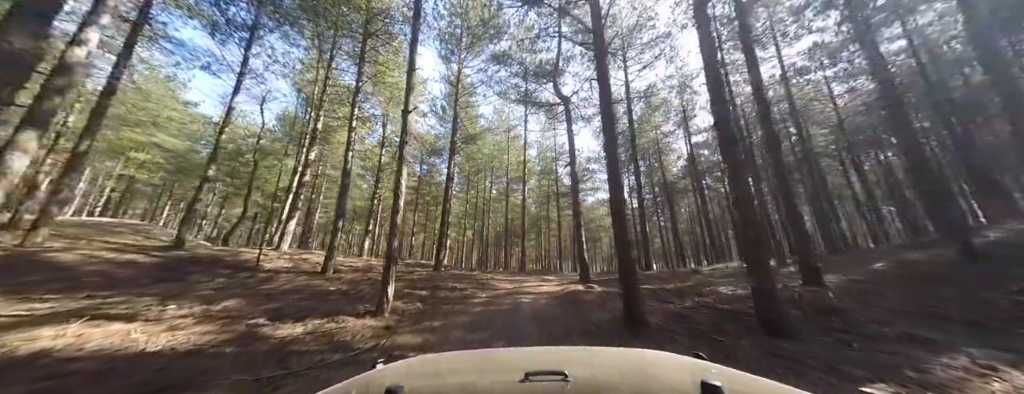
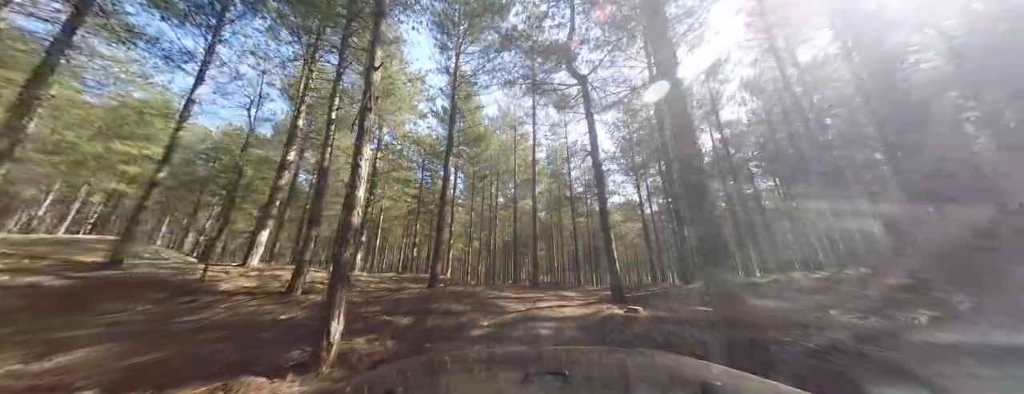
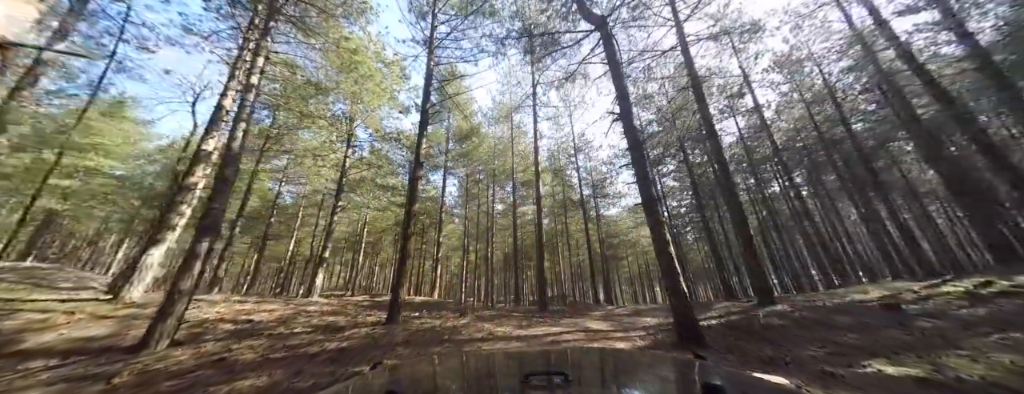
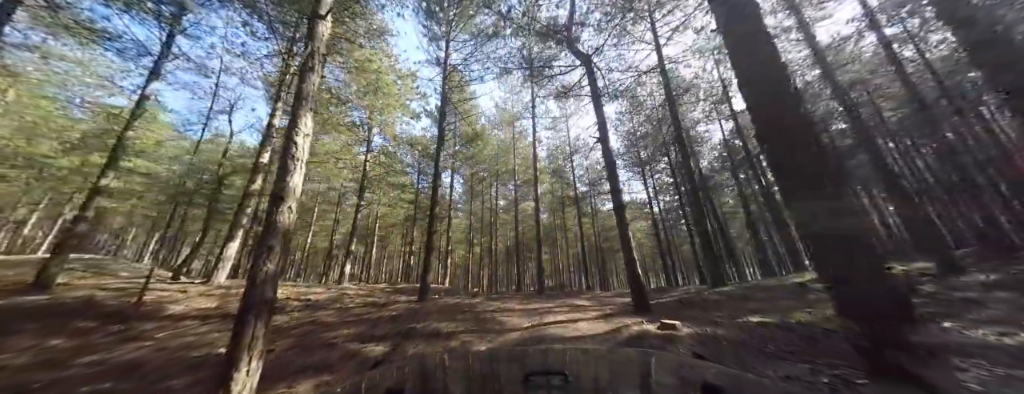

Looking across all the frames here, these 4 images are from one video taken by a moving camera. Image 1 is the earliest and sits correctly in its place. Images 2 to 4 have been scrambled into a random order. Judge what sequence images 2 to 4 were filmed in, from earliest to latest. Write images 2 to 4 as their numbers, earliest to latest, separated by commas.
2, 4, 3
